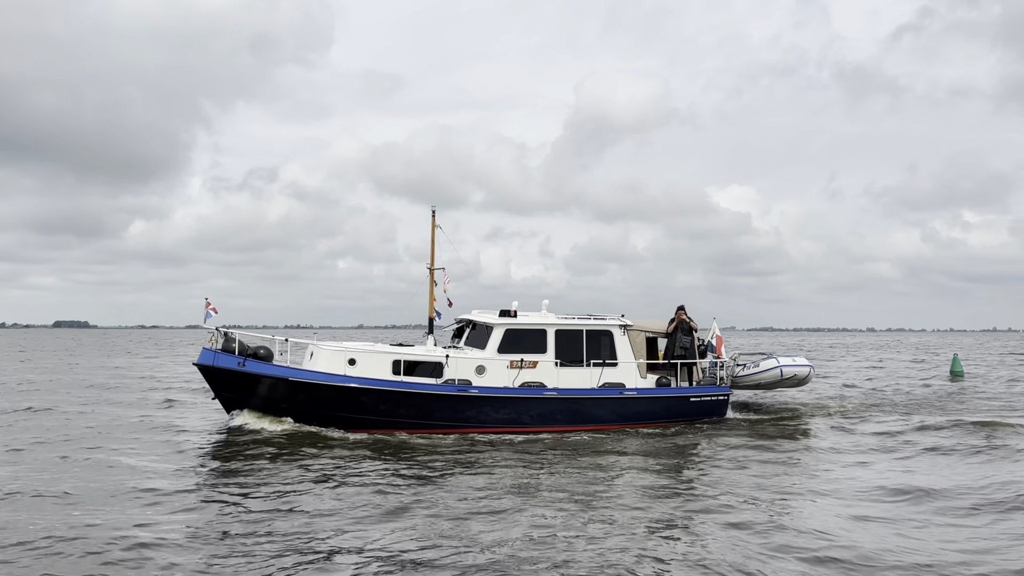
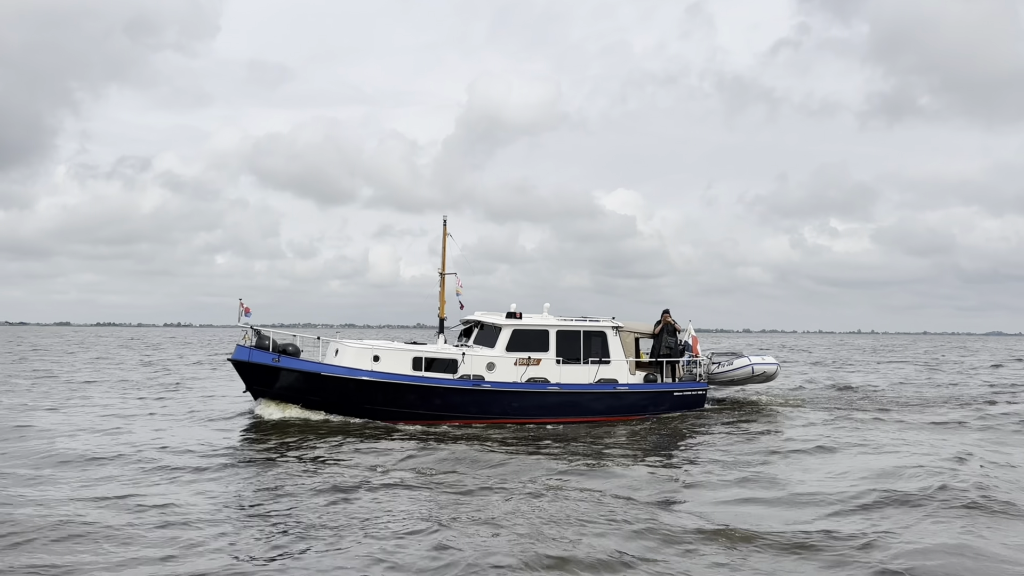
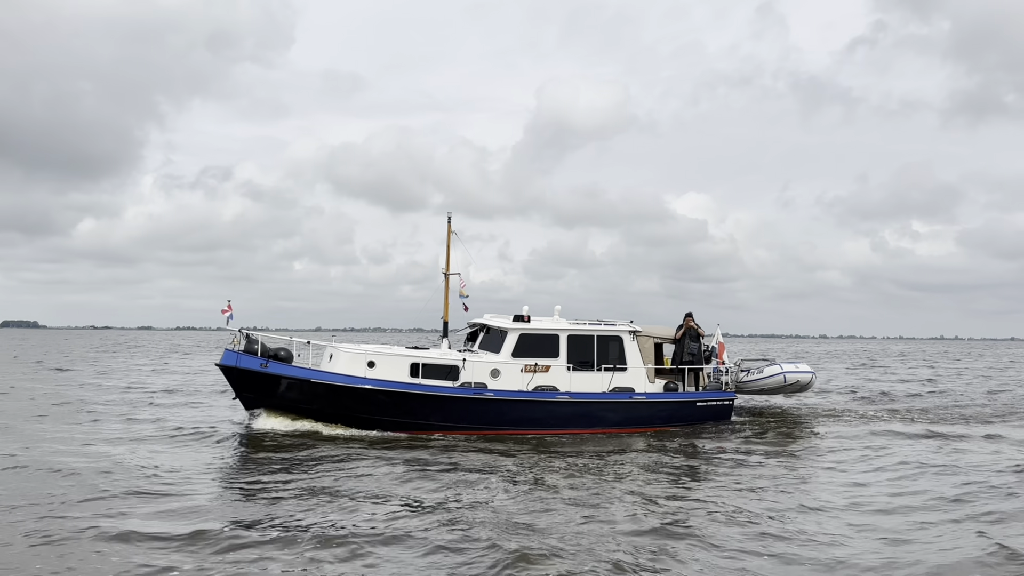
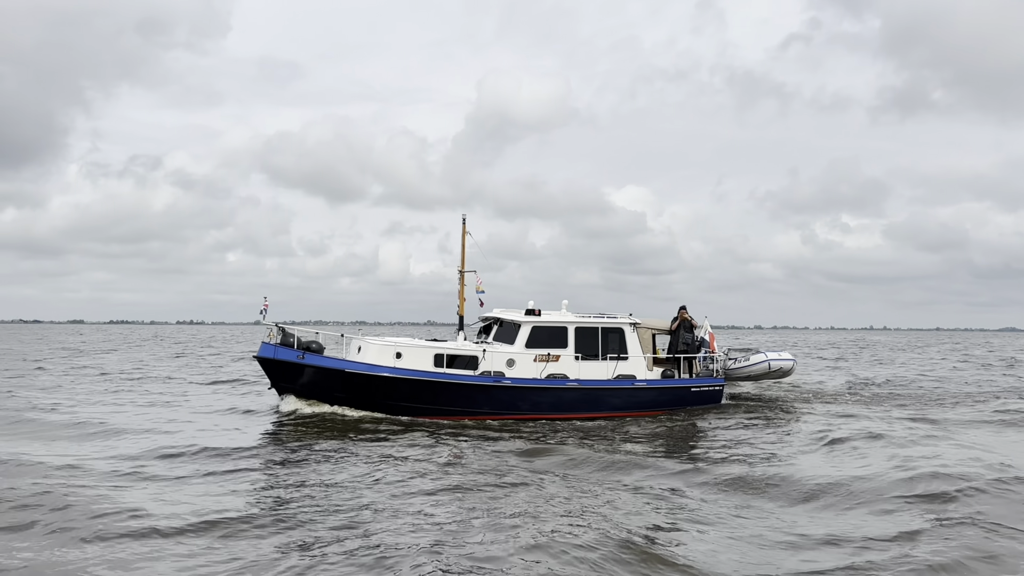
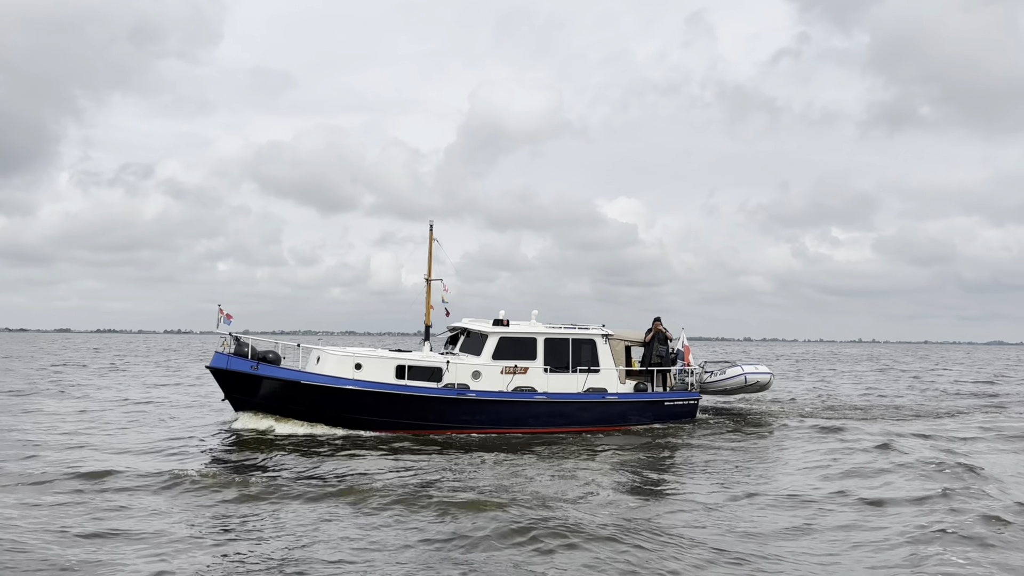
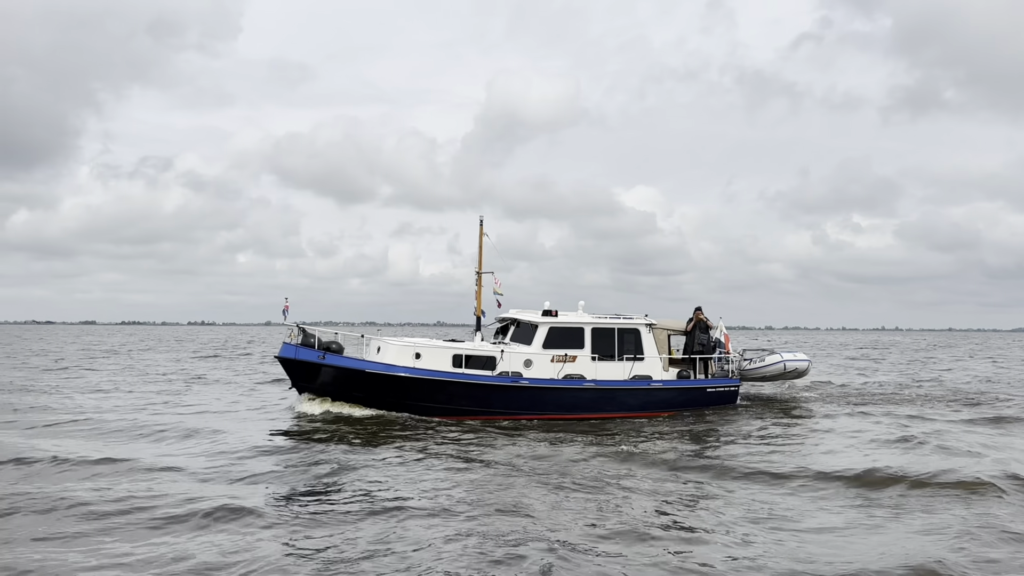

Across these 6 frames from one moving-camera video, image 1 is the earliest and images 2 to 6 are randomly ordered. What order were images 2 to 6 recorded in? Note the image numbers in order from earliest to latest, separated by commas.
3, 5, 2, 4, 6
